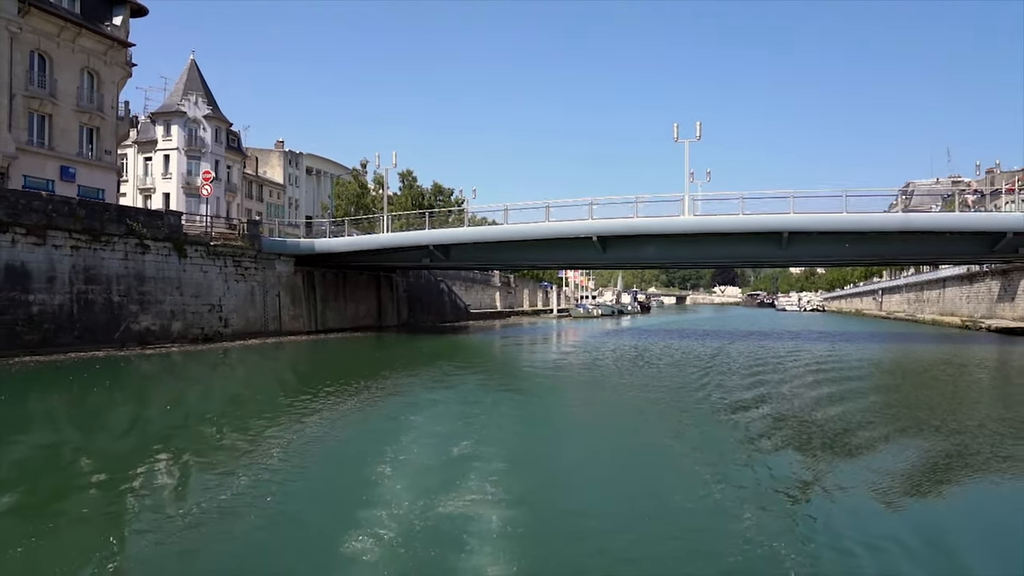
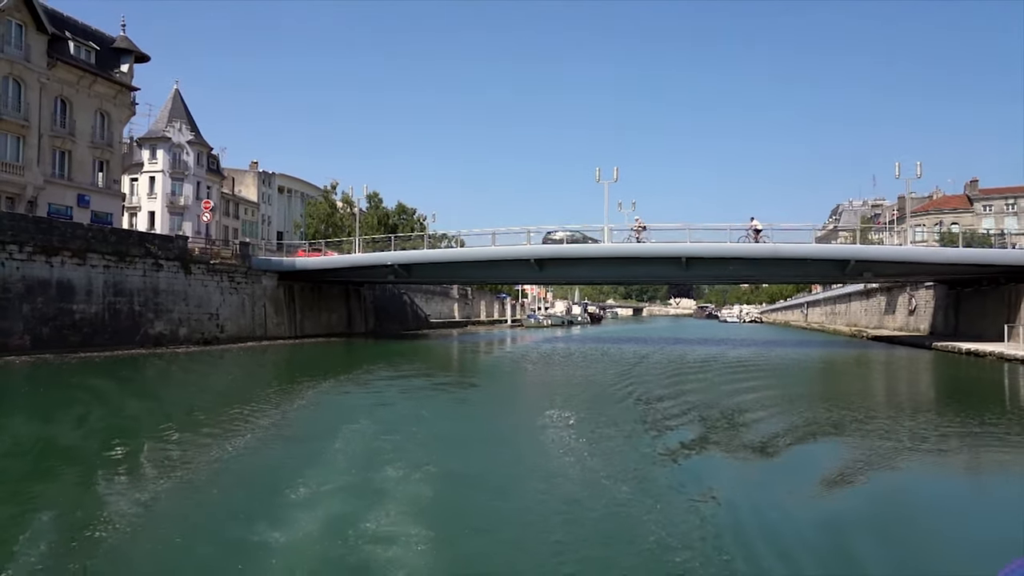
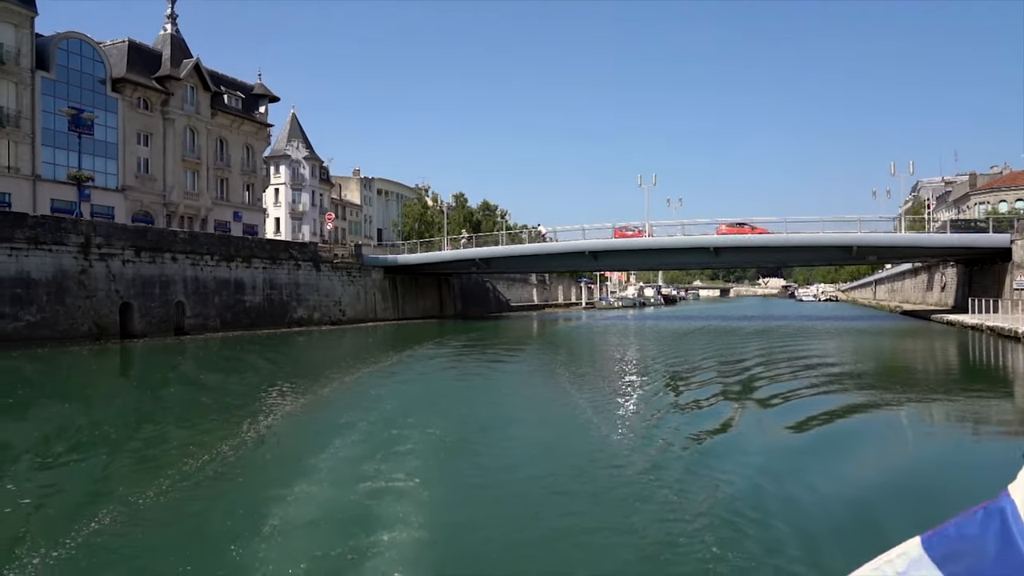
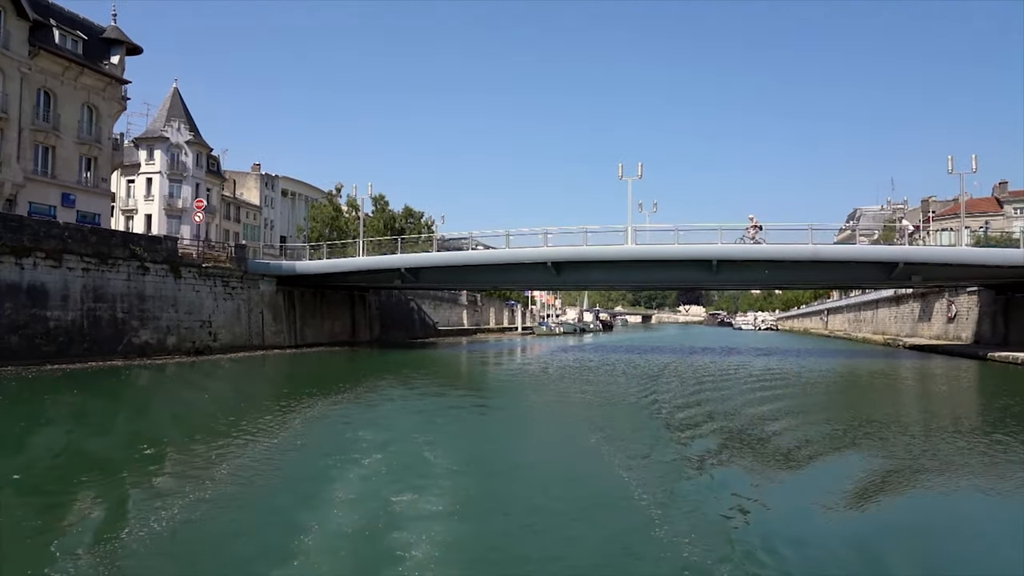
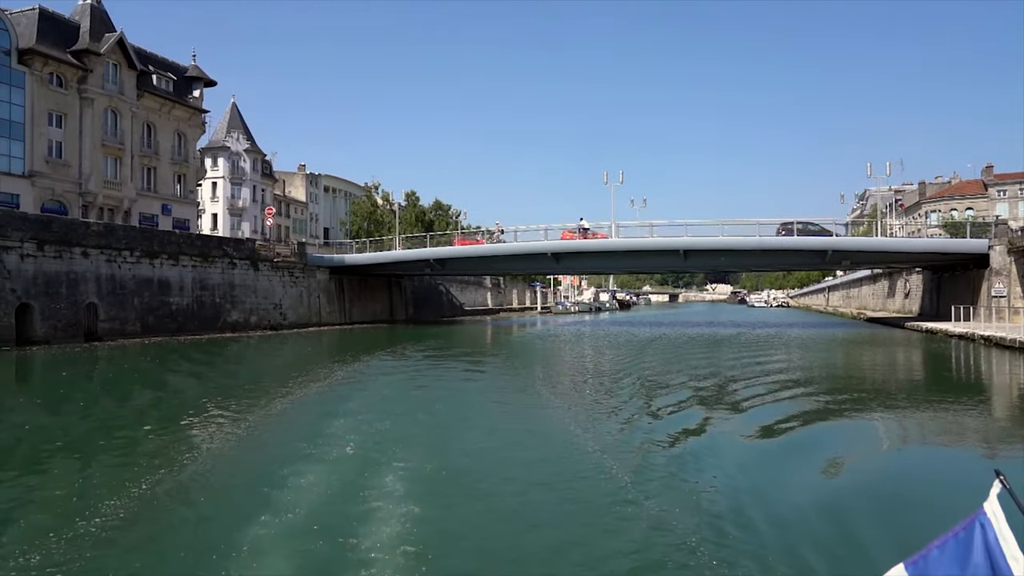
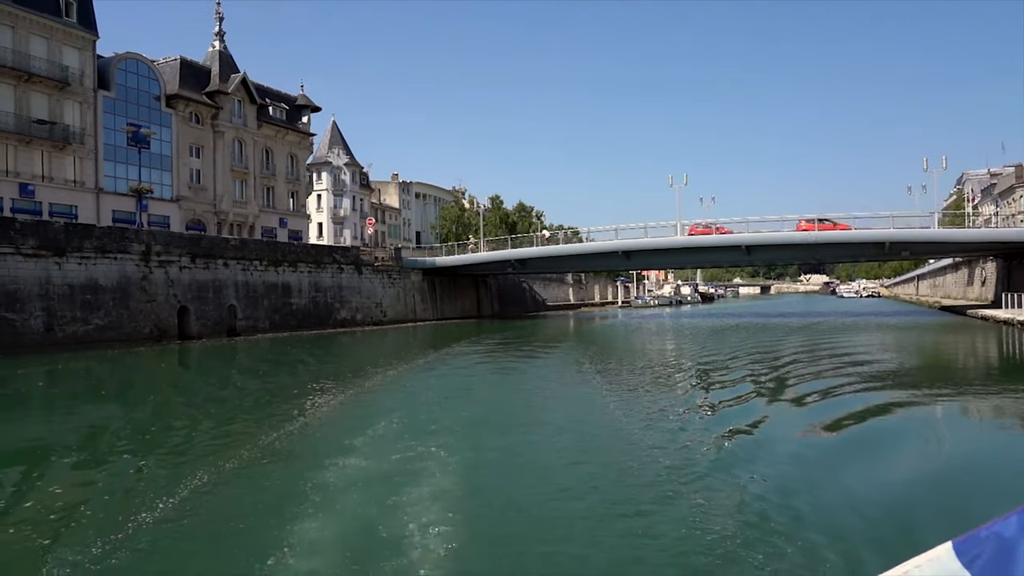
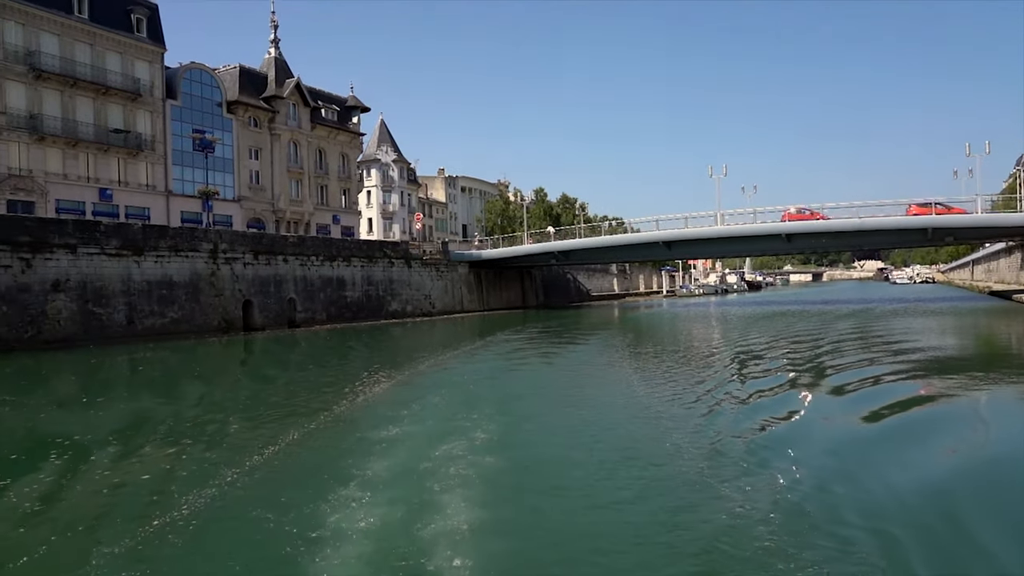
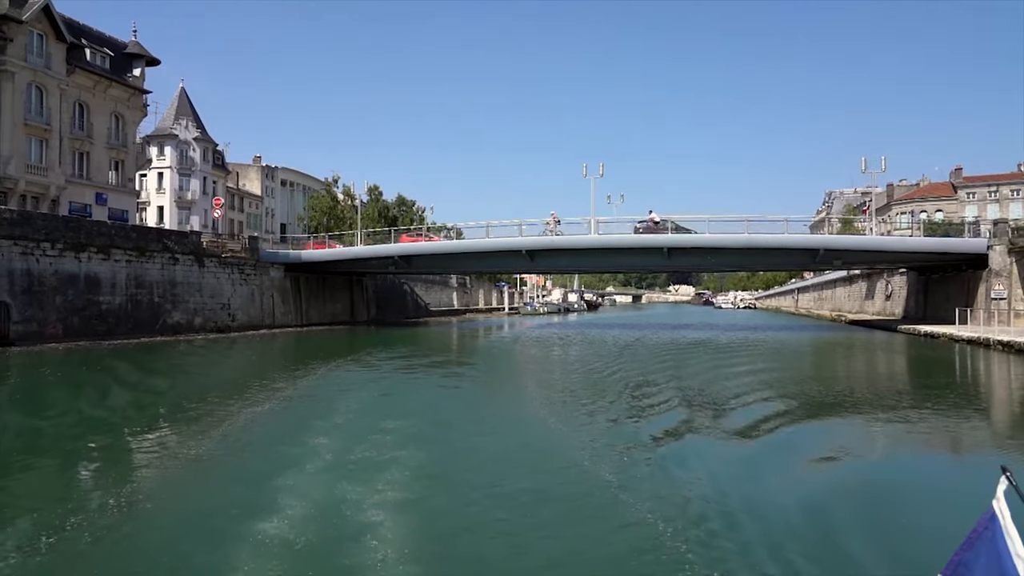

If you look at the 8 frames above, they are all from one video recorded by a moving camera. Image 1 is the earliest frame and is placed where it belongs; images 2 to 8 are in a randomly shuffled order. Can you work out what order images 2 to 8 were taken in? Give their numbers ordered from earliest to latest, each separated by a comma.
4, 2, 8, 5, 3, 6, 7
